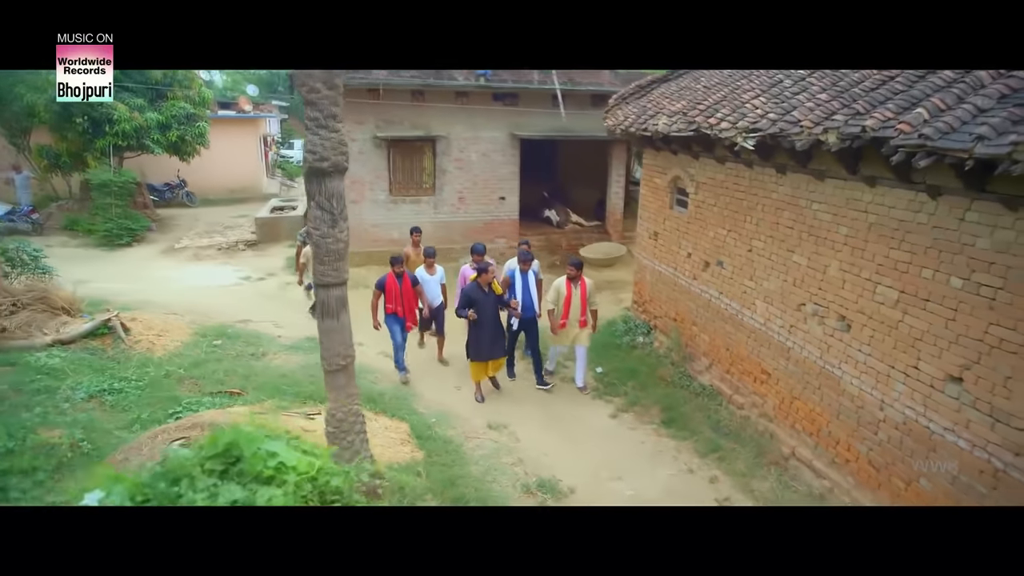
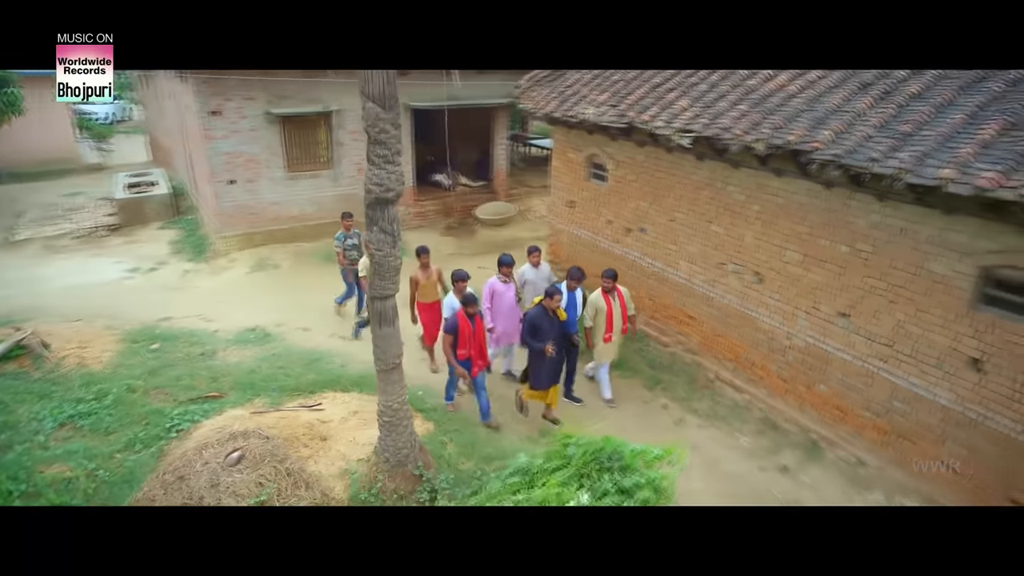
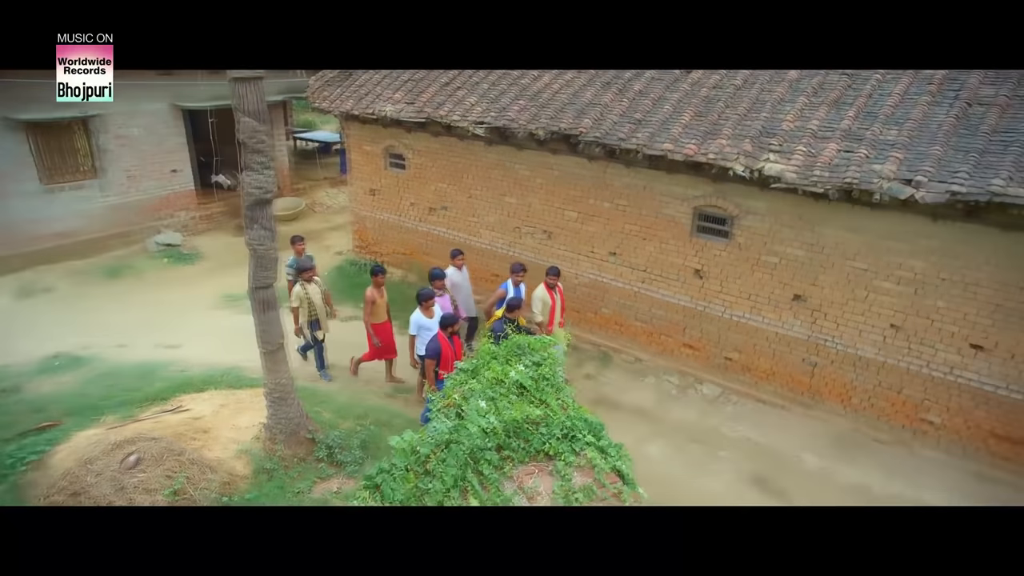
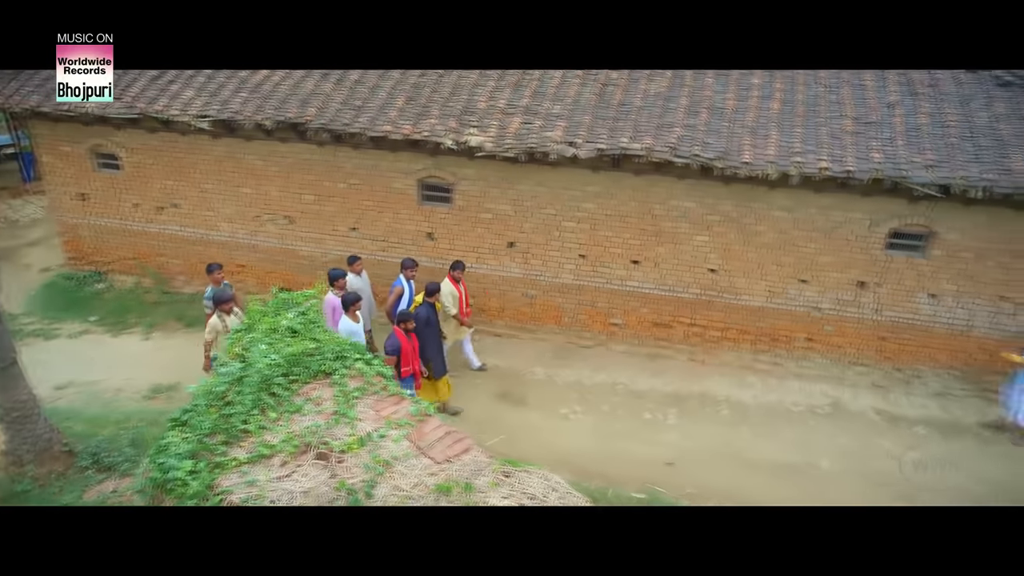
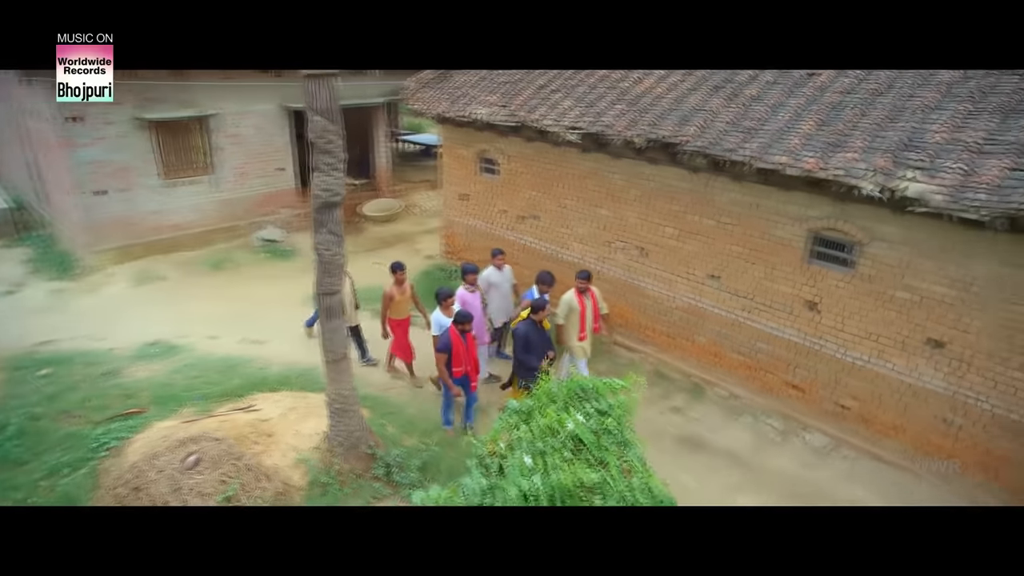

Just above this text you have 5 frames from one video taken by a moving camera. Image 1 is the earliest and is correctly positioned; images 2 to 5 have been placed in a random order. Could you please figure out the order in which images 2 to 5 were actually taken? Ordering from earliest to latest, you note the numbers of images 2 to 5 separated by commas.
2, 5, 3, 4
